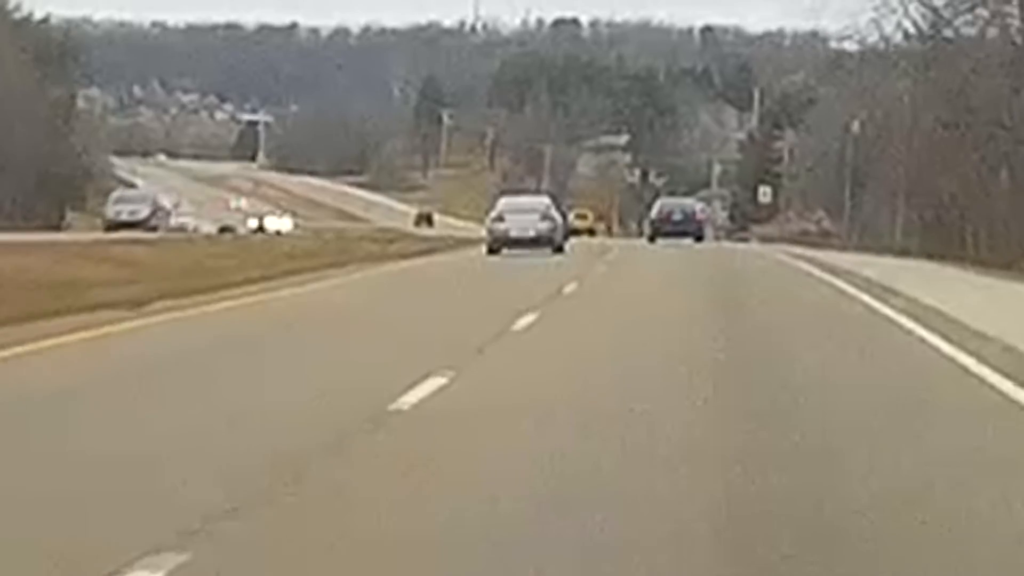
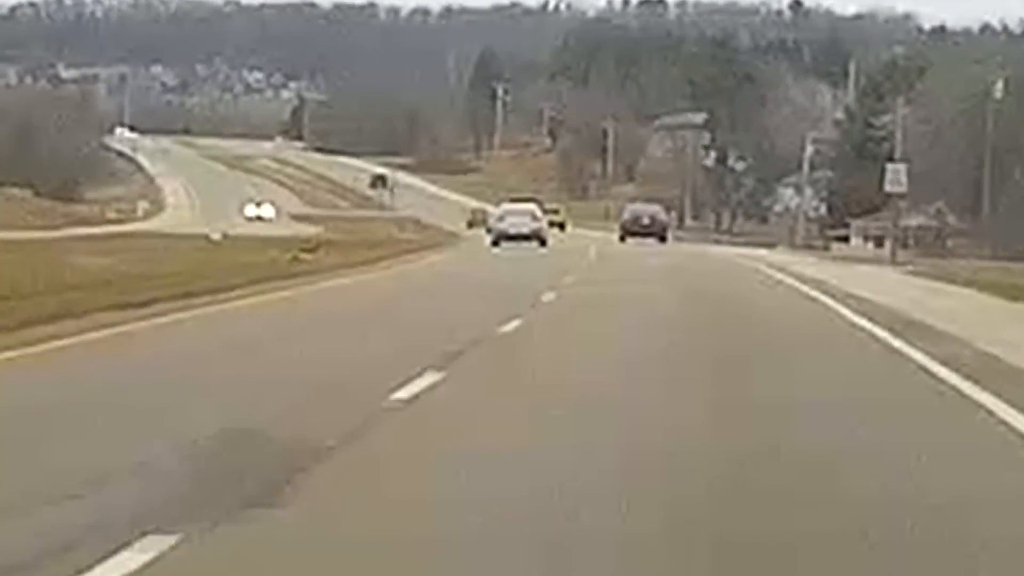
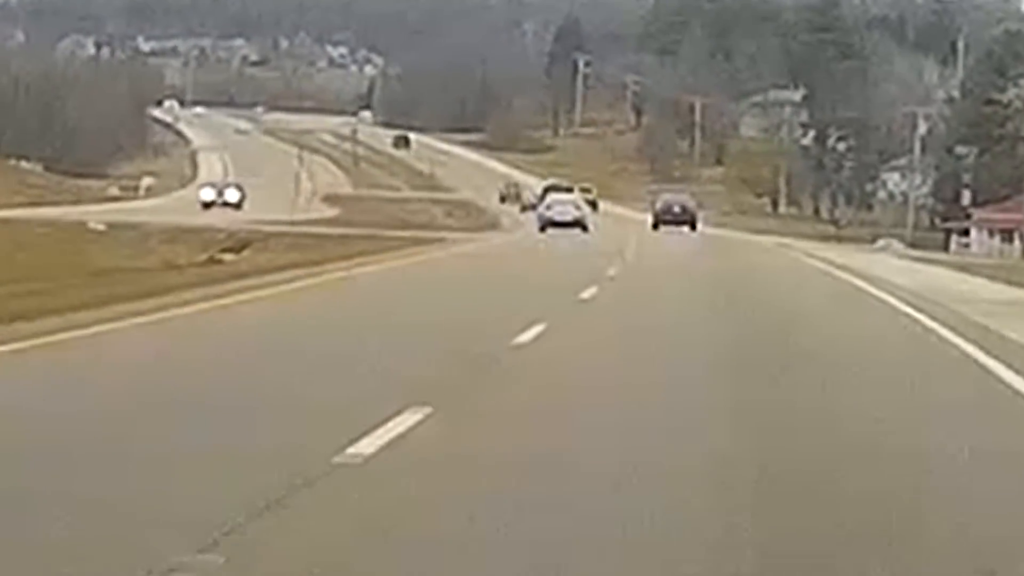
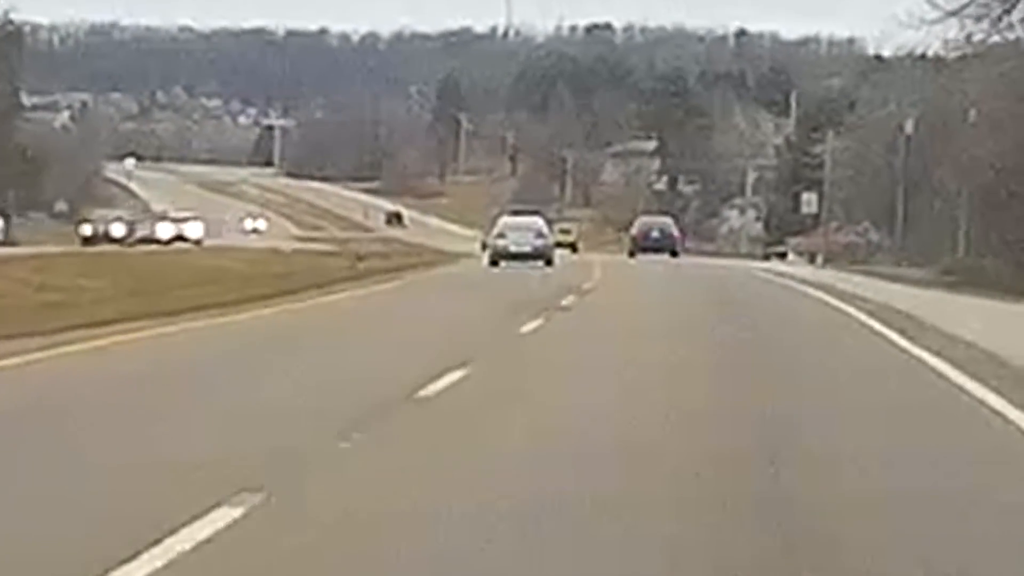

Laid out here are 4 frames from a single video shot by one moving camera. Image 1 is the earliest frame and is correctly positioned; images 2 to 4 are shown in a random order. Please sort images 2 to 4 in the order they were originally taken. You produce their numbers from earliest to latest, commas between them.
4, 2, 3
